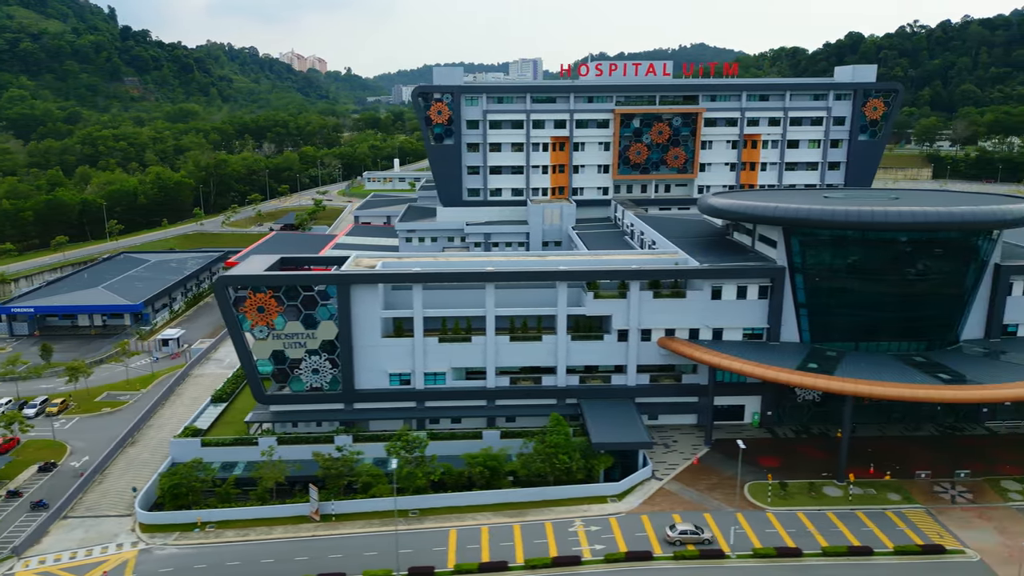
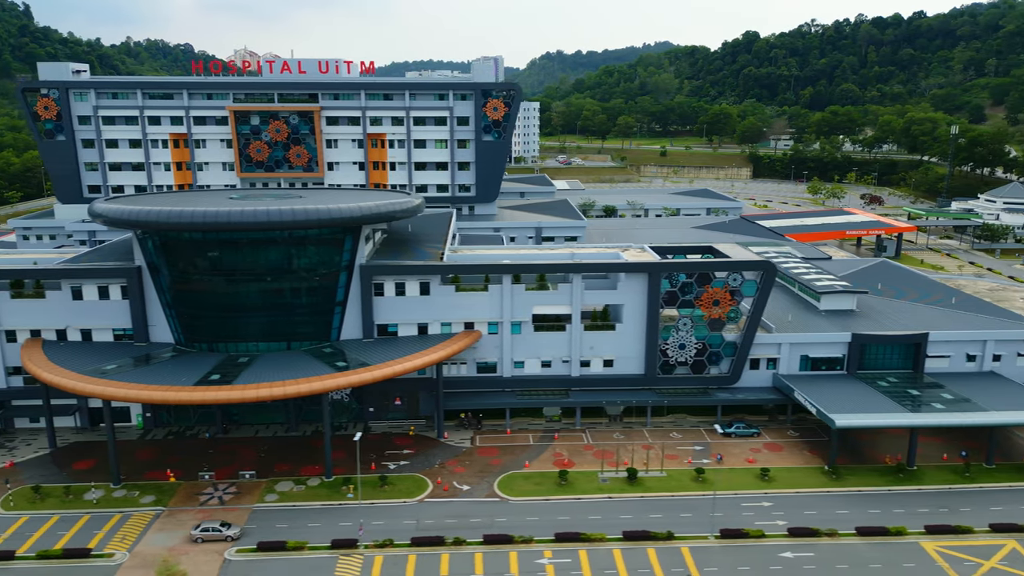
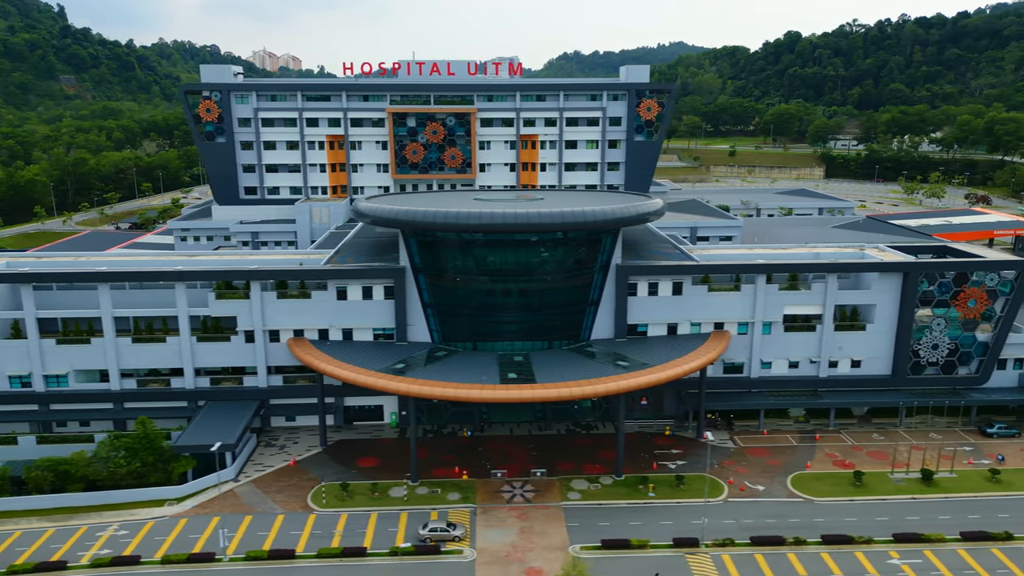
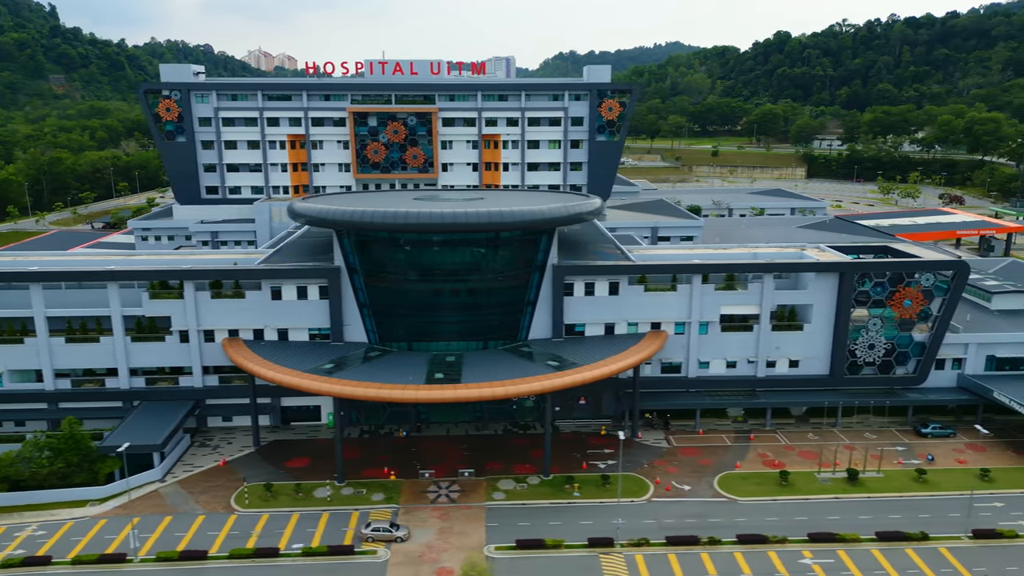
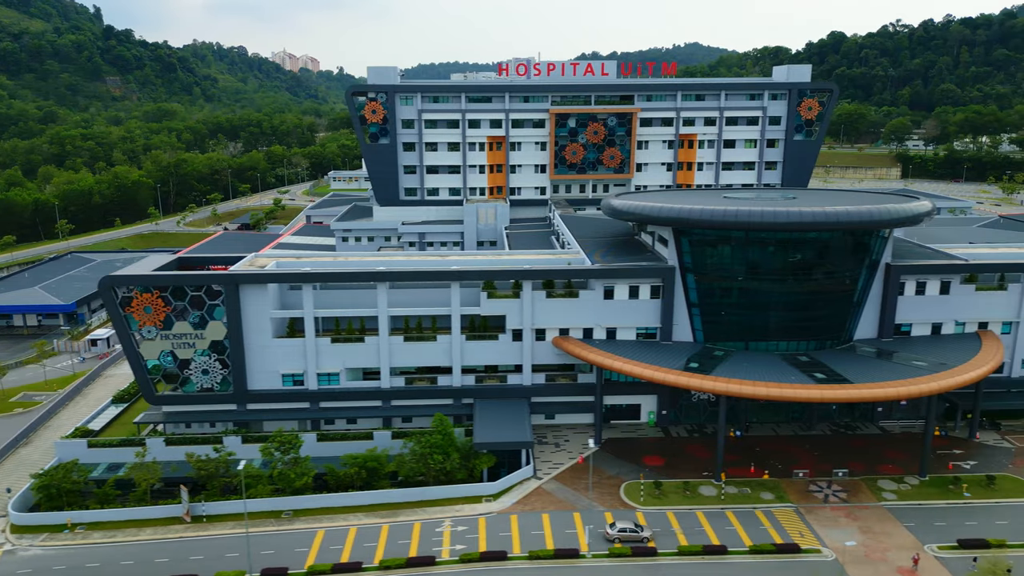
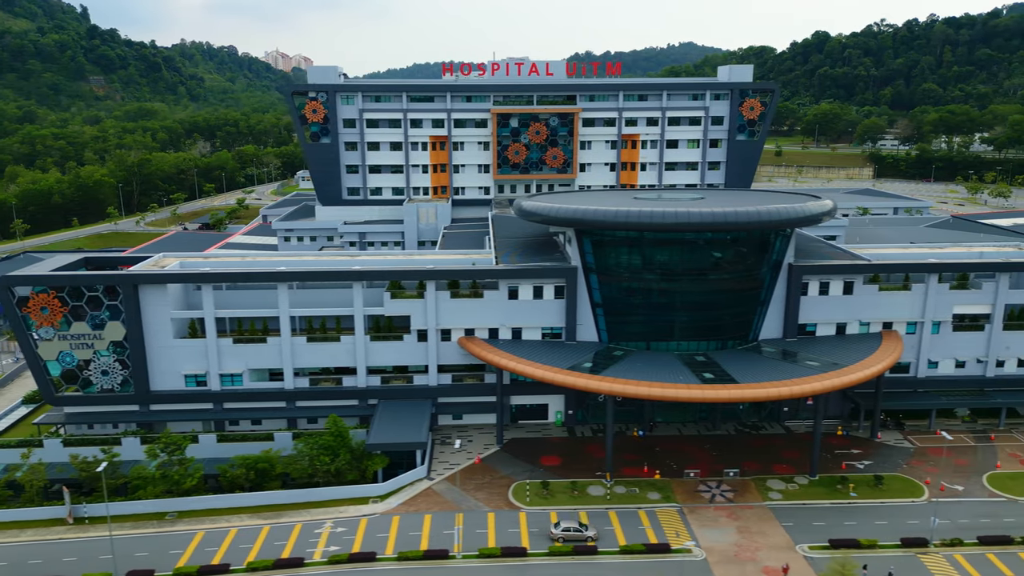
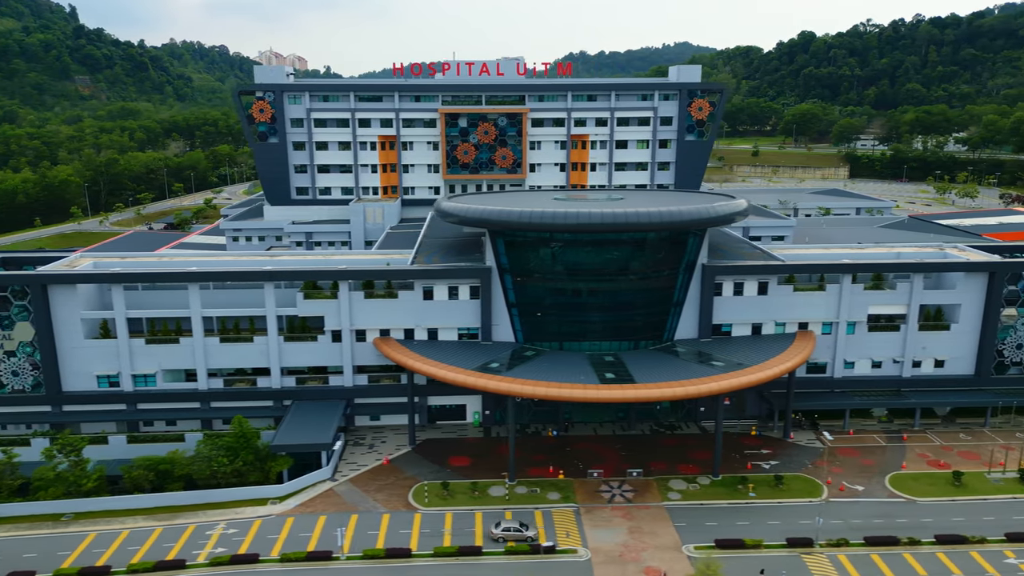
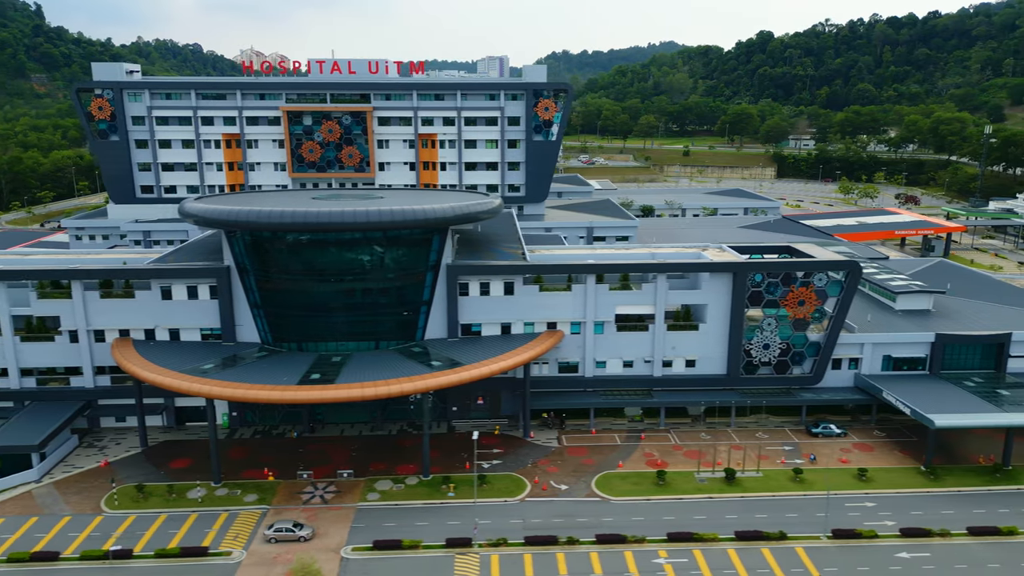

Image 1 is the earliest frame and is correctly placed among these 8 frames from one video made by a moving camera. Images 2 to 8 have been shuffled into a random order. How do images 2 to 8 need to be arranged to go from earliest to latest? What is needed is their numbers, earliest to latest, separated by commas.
5, 6, 7, 3, 4, 8, 2
